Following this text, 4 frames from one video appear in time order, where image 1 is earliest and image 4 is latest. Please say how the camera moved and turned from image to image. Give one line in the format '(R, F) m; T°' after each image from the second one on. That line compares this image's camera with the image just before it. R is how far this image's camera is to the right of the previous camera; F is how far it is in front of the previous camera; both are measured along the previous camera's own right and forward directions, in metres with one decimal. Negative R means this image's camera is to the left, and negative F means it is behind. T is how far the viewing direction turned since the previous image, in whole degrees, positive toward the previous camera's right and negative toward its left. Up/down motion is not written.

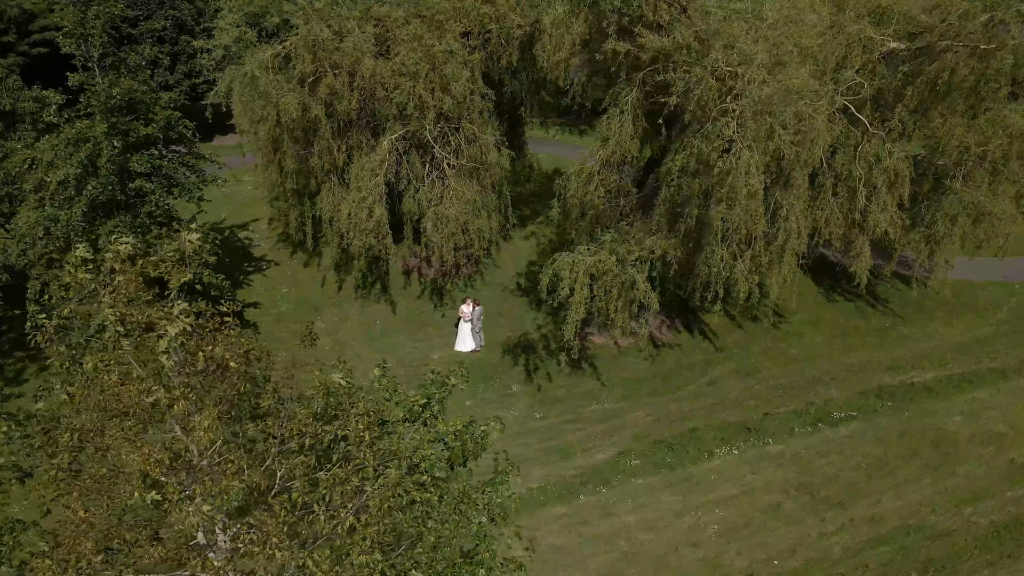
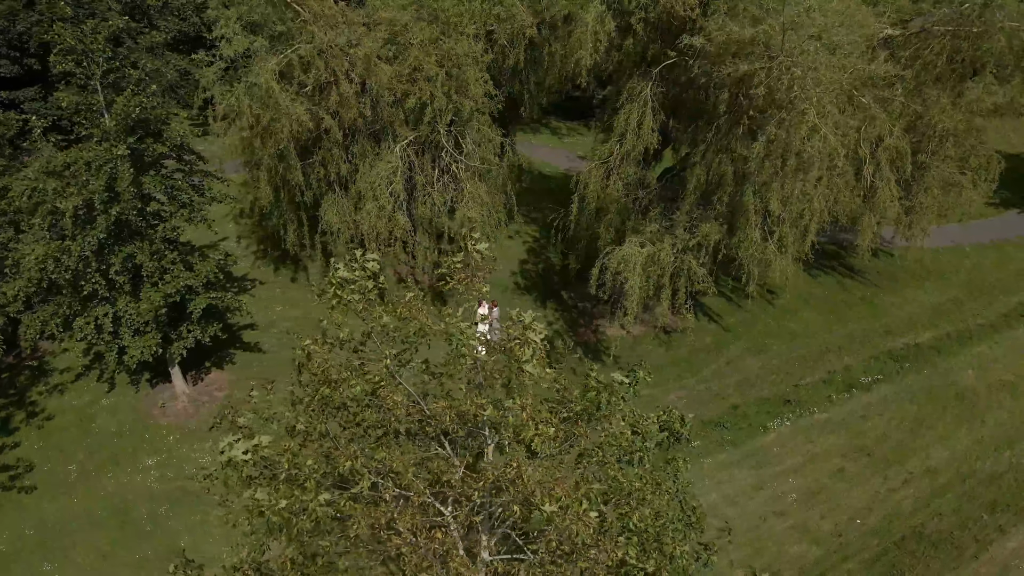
(-2.4, +0.1) m; +7°
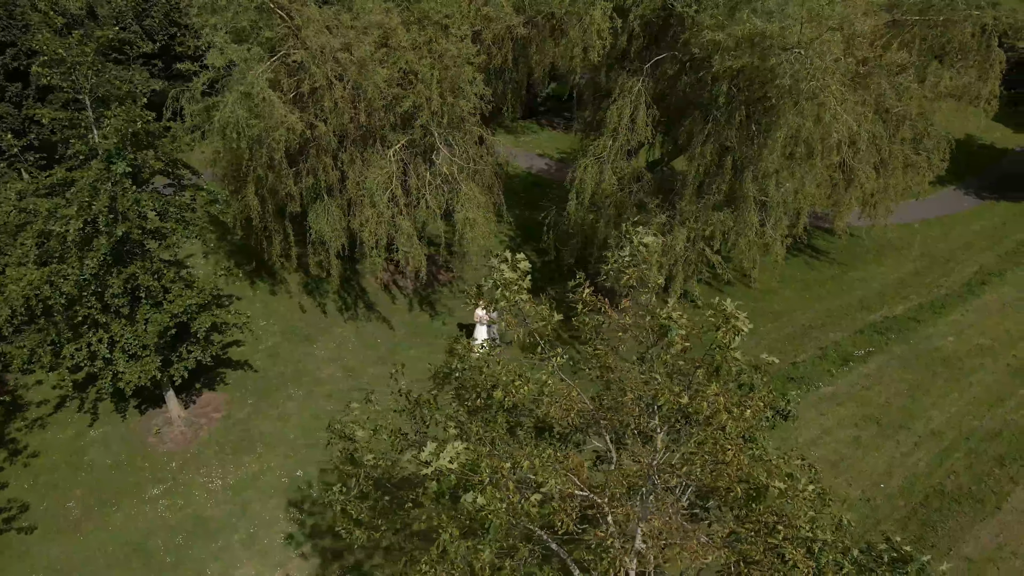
(-1.5, 0.0) m; +5°
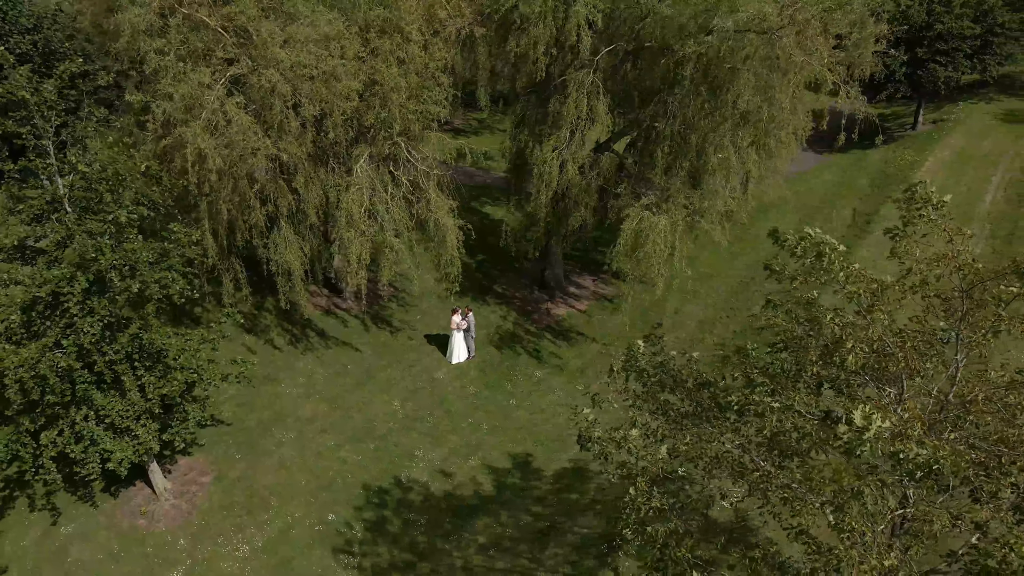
(-3.5, +0.3) m; +14°
